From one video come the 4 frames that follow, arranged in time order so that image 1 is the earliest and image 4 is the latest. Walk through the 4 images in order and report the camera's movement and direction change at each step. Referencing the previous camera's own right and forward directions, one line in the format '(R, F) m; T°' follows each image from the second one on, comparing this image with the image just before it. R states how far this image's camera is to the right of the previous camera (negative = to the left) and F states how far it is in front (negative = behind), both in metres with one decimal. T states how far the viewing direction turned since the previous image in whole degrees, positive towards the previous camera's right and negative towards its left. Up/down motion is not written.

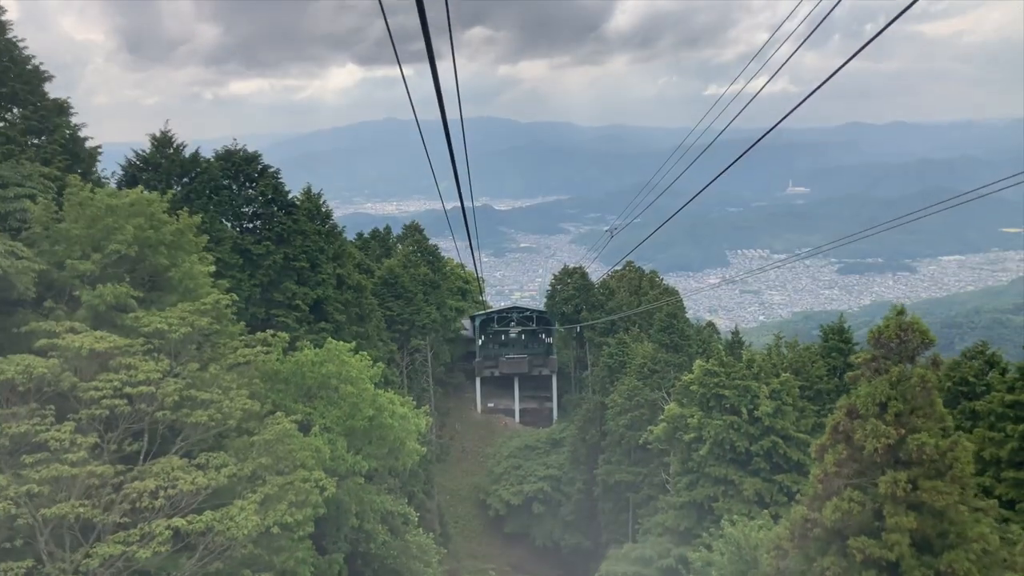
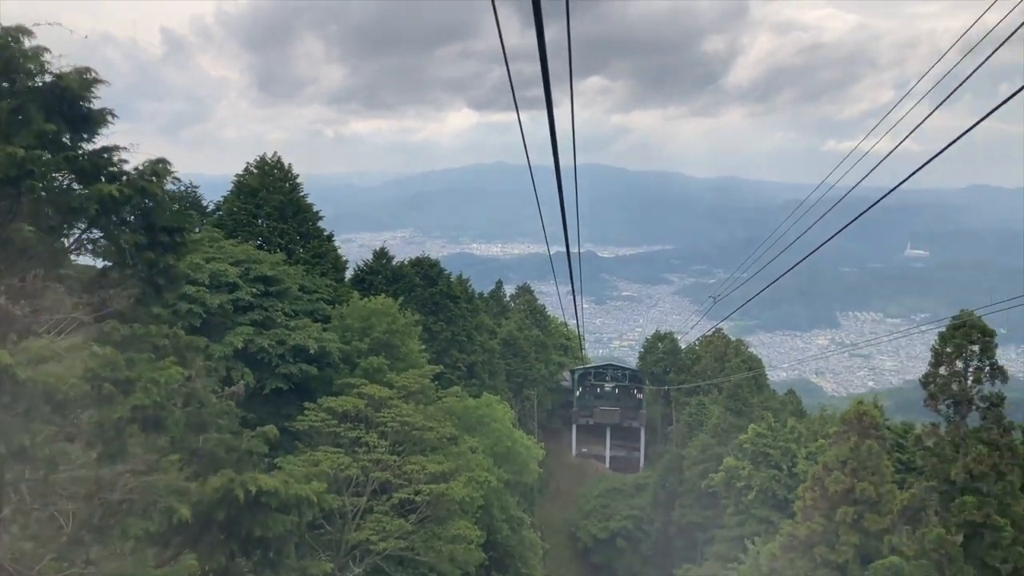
(+0.2, -8.3) m; -7°
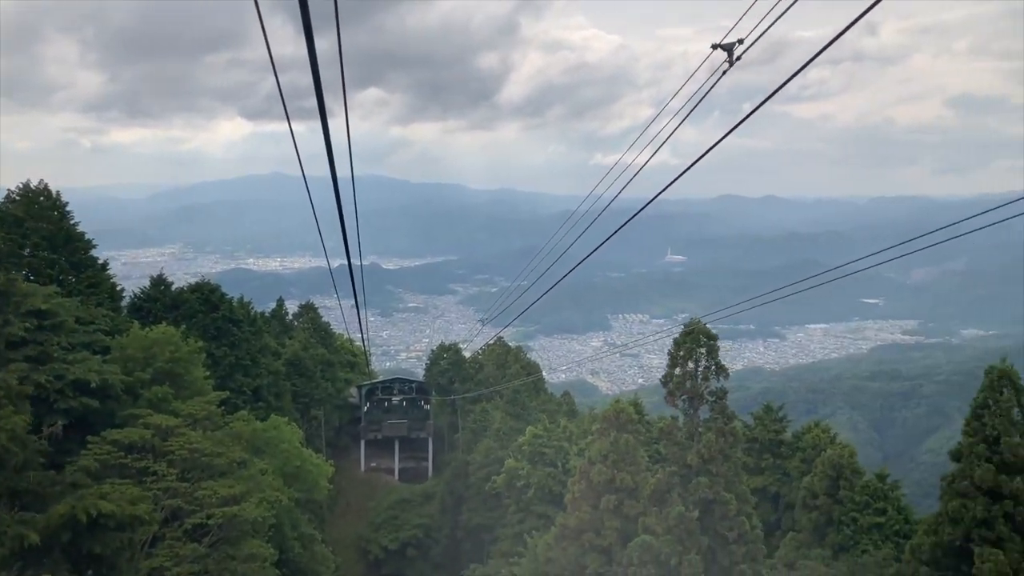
(-0.1, -1.4) m; +14°
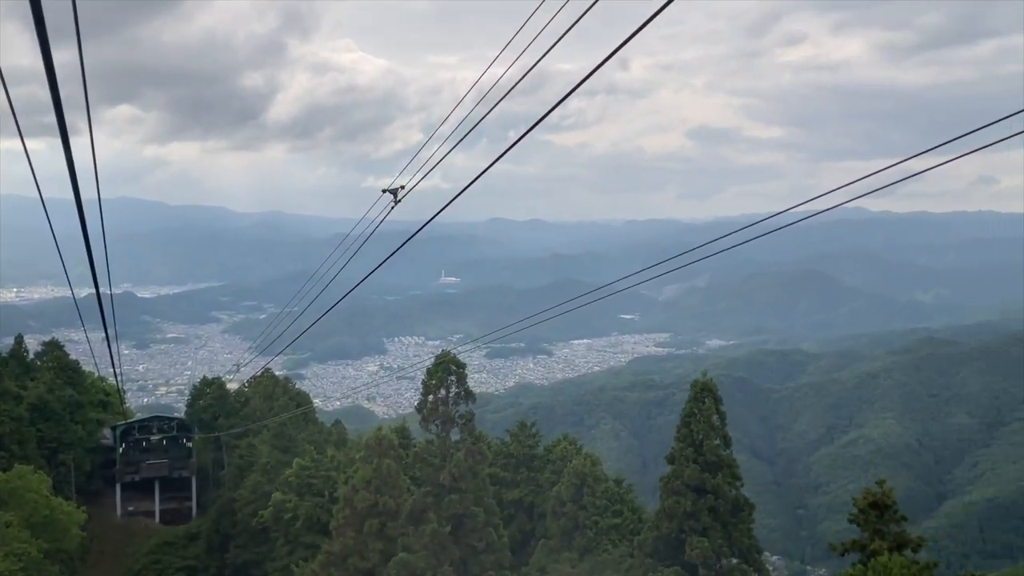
(+0.3, -1.6) m; +15°
